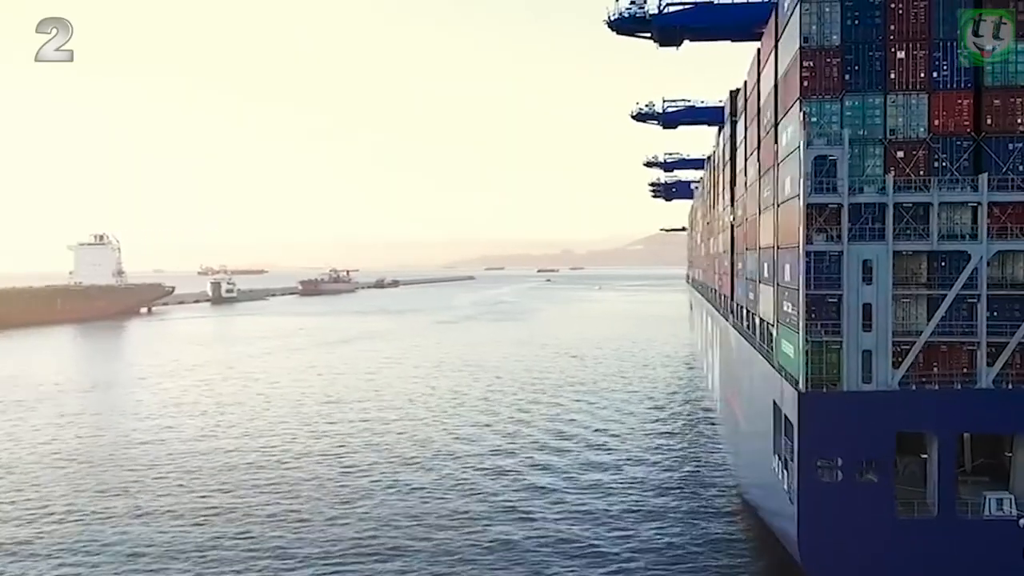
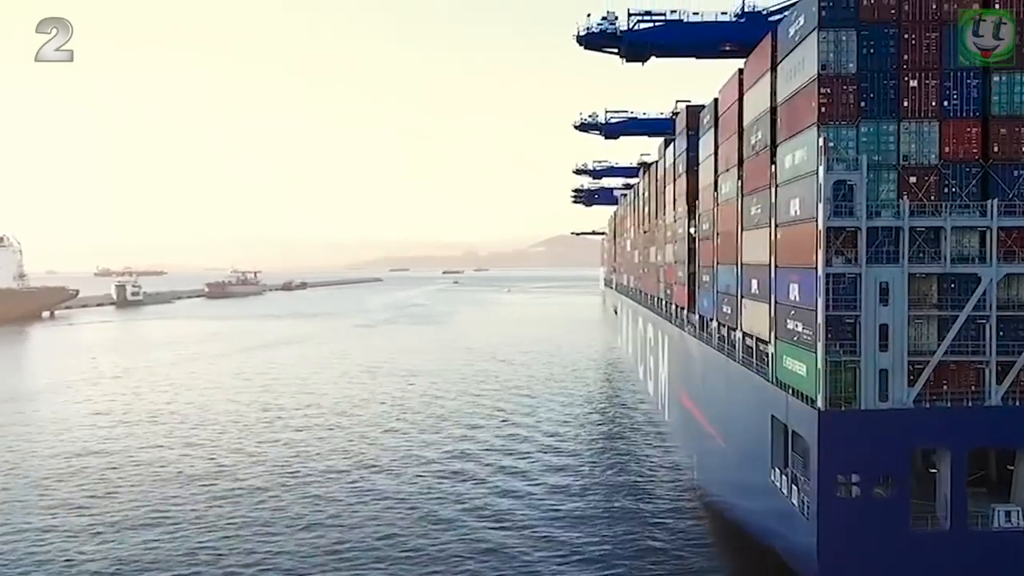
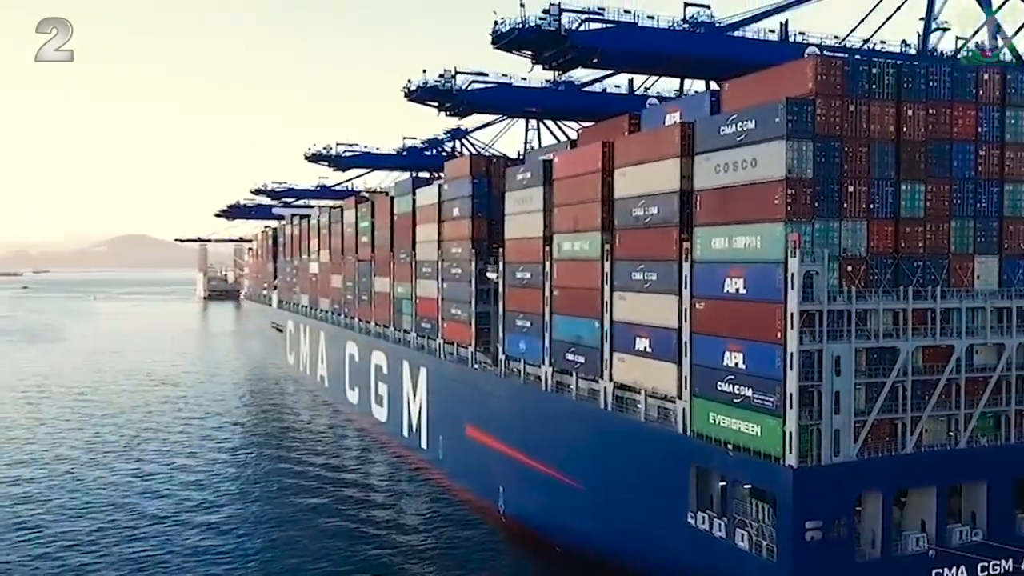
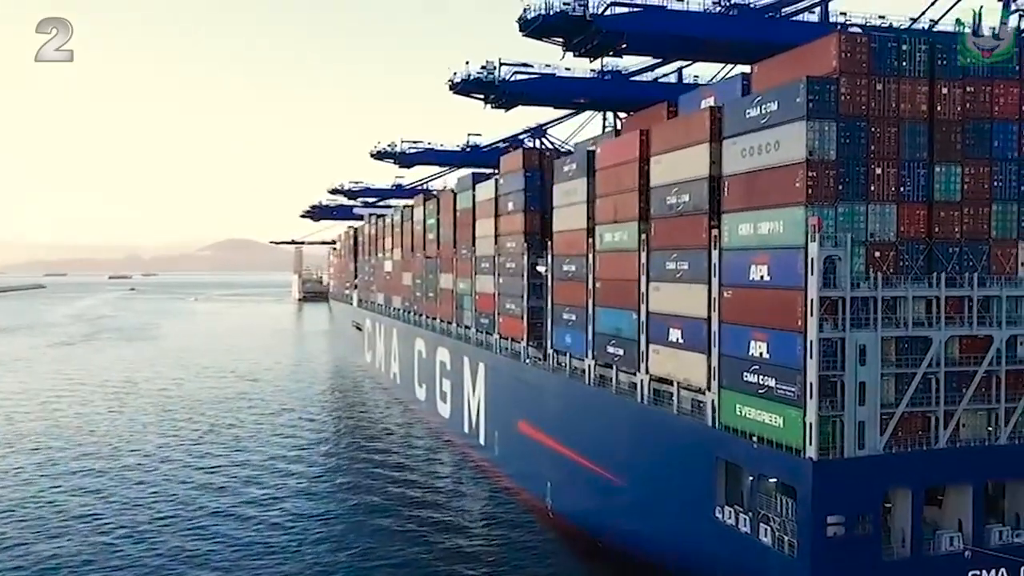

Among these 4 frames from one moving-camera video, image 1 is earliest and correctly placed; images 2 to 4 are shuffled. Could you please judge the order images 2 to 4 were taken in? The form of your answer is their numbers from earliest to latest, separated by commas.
2, 4, 3
